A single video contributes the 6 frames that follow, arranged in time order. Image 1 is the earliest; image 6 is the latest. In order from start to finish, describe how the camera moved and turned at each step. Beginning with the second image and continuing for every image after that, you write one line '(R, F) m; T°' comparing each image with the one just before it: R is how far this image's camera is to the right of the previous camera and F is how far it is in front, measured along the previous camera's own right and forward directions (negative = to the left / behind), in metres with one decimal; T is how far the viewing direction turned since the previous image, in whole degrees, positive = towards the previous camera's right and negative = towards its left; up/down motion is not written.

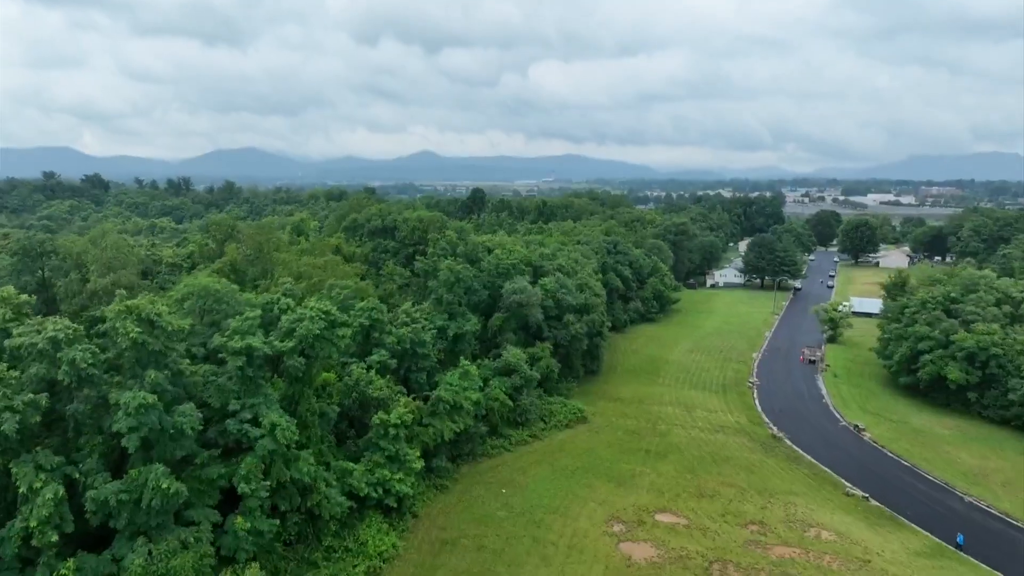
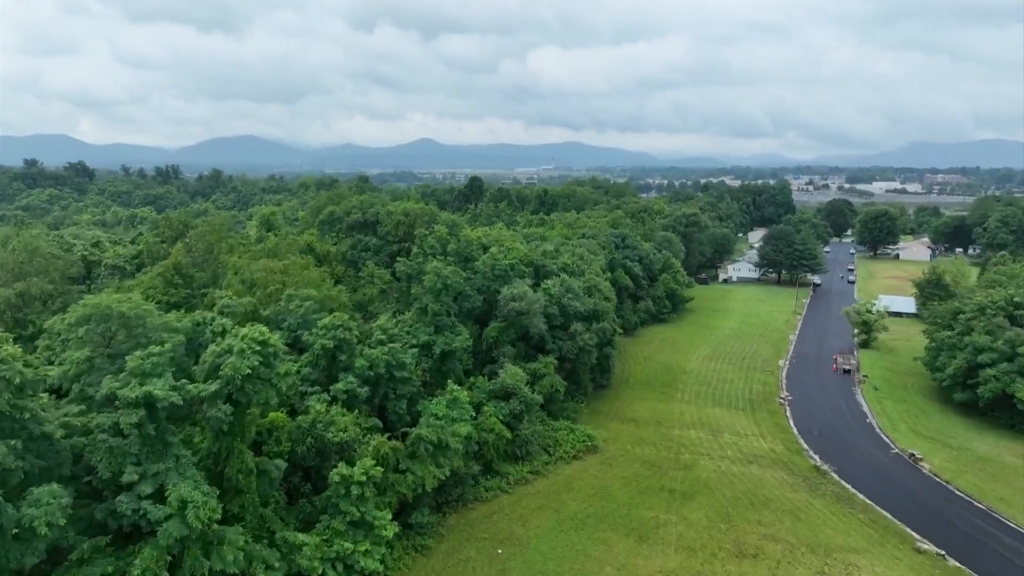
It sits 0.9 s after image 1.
(0.0, +5.1) m; 0°
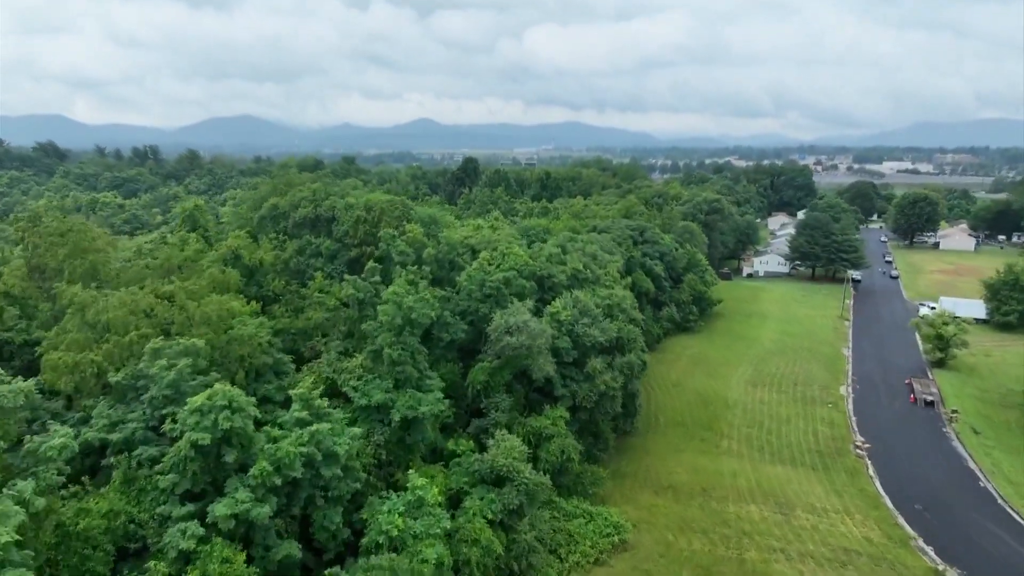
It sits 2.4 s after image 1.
(+0.1, +8.6) m; 0°
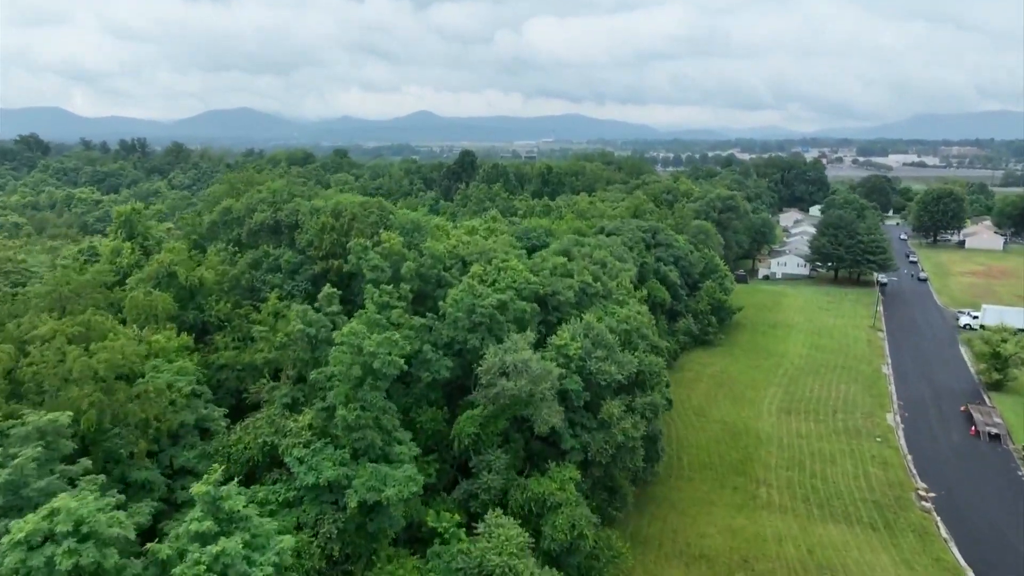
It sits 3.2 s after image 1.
(+0.1, +4.6) m; 0°
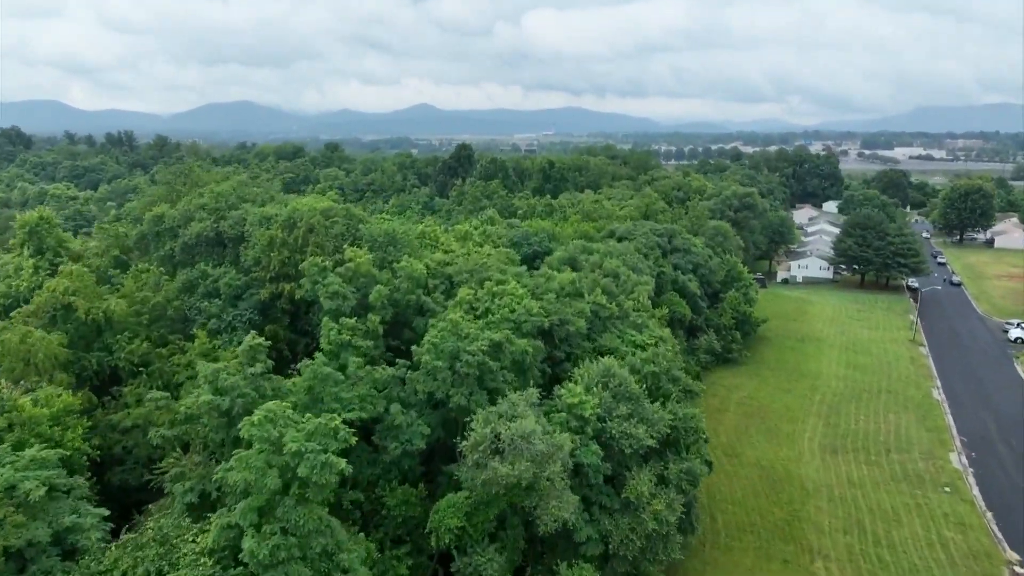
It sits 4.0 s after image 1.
(0.0, +4.6) m; 0°
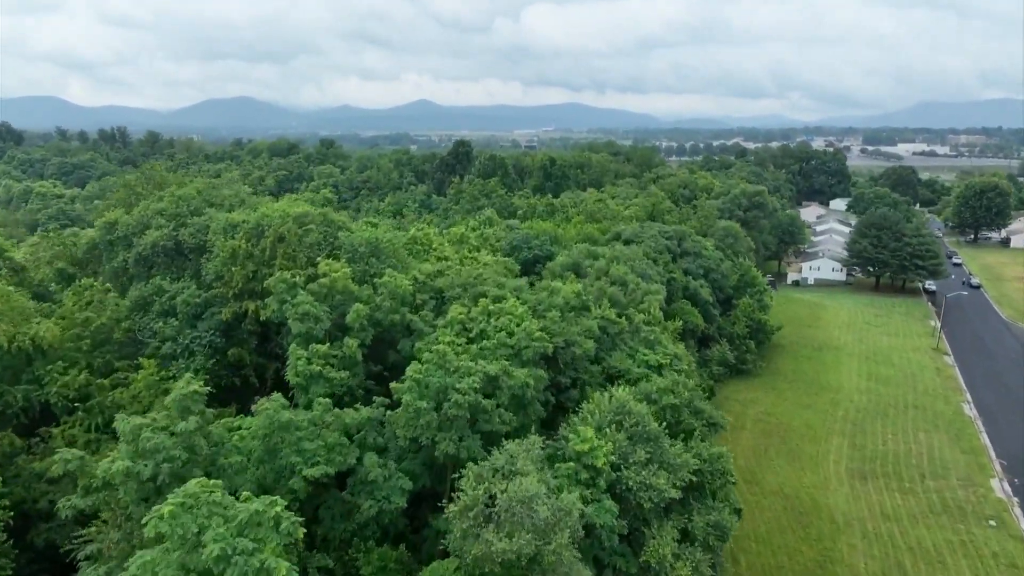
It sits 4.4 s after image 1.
(0.0, +2.3) m; 0°
